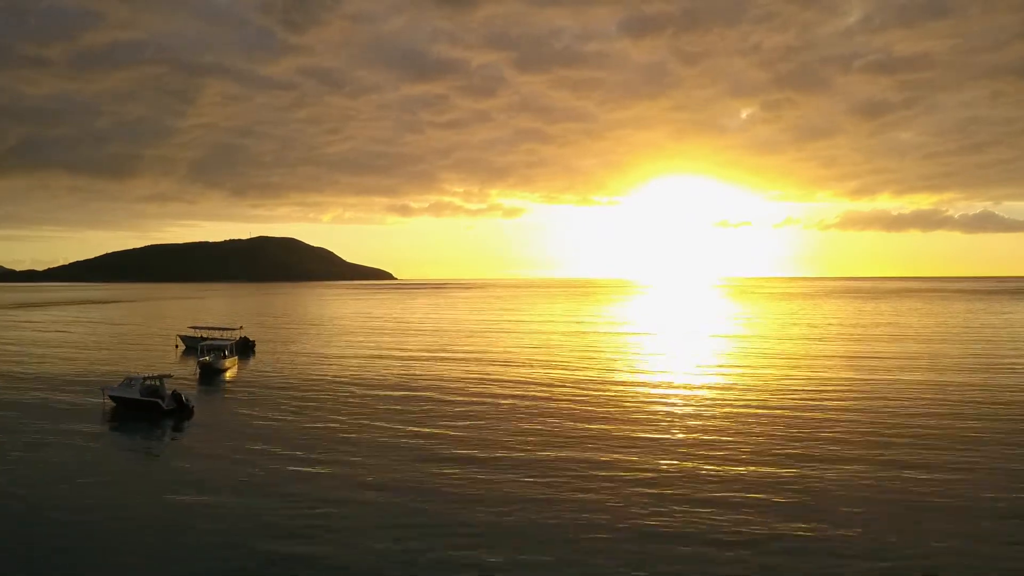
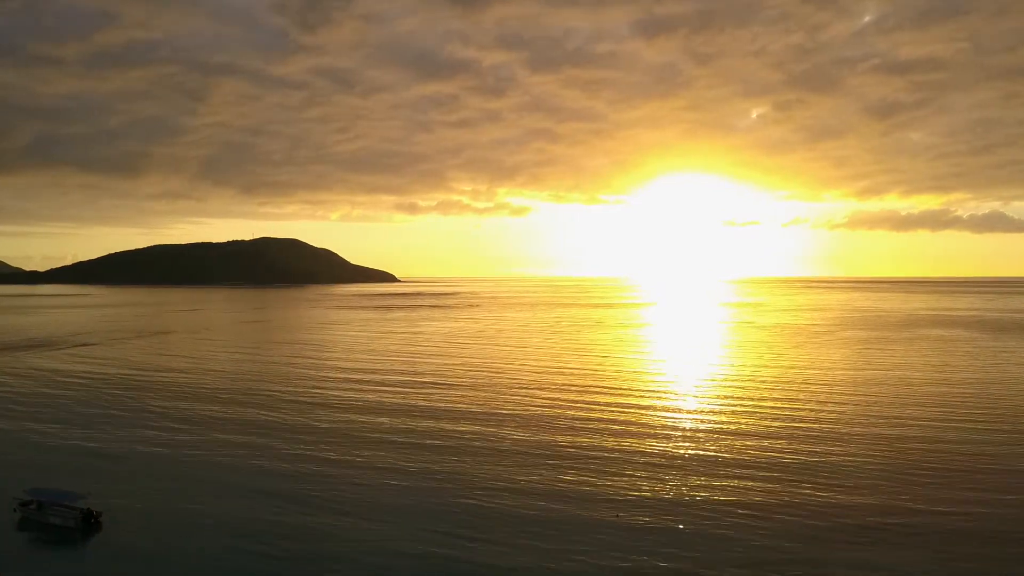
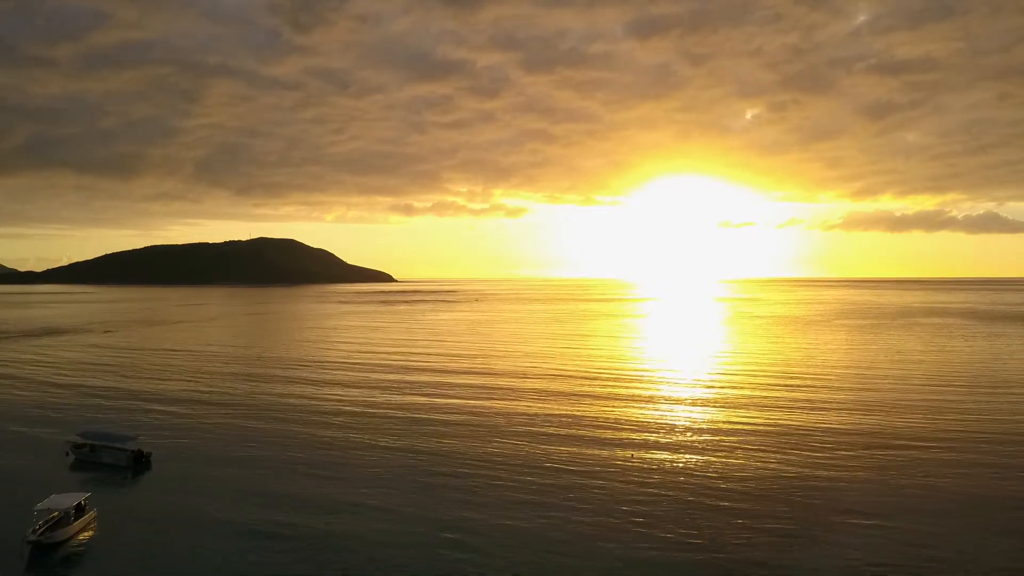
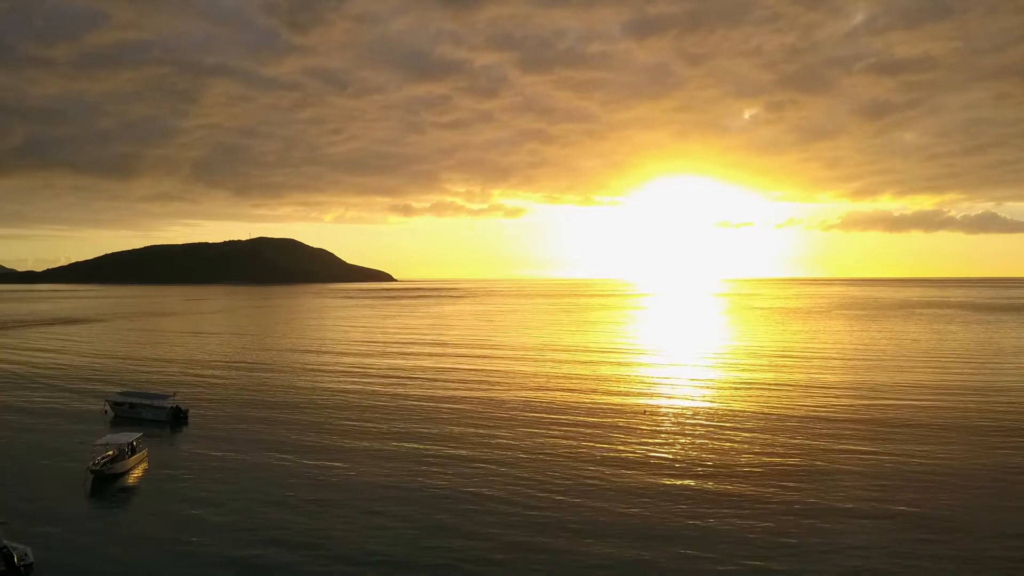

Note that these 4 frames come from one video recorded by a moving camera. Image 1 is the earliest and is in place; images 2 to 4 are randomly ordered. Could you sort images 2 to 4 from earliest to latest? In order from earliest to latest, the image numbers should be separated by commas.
4, 3, 2
